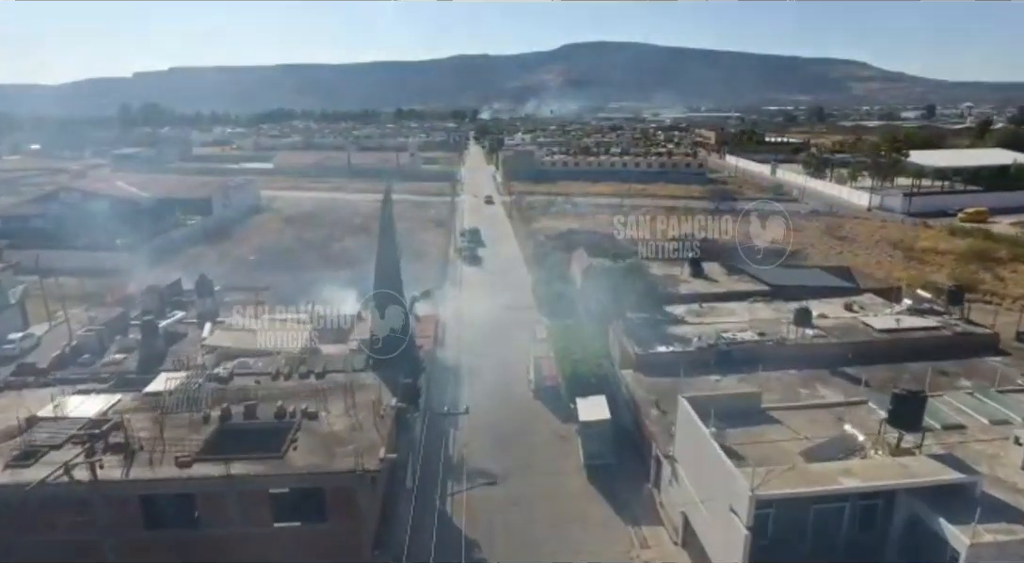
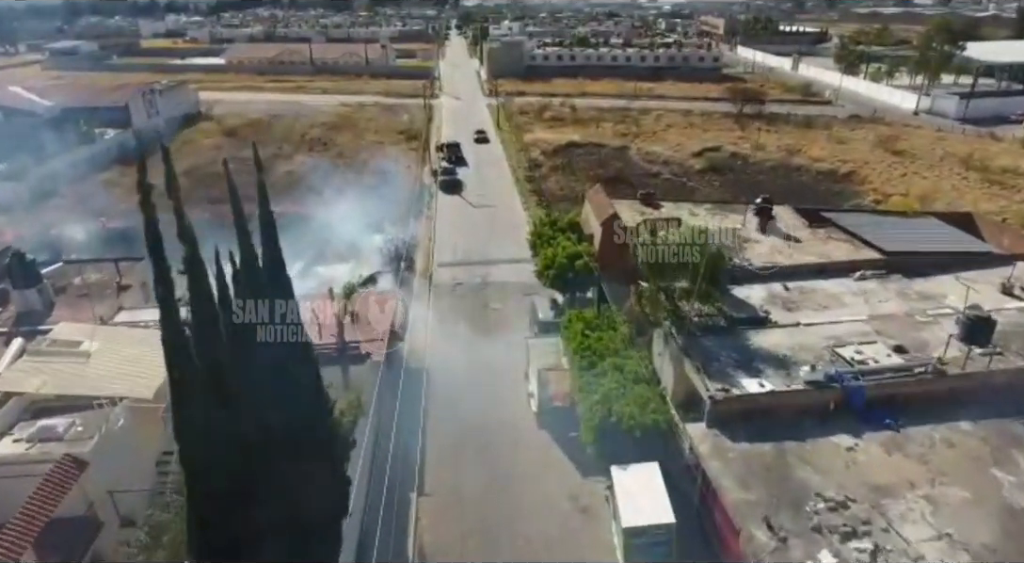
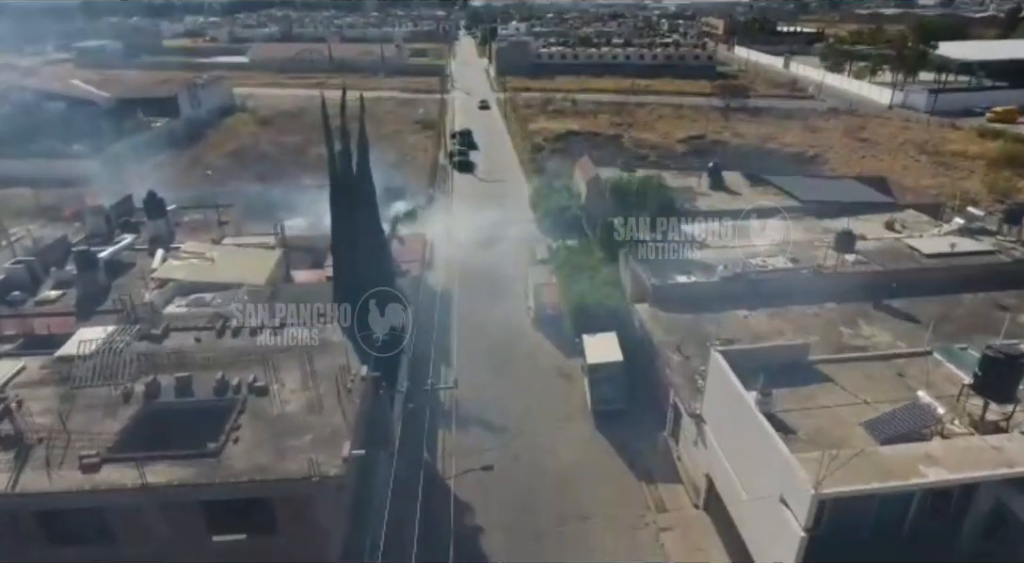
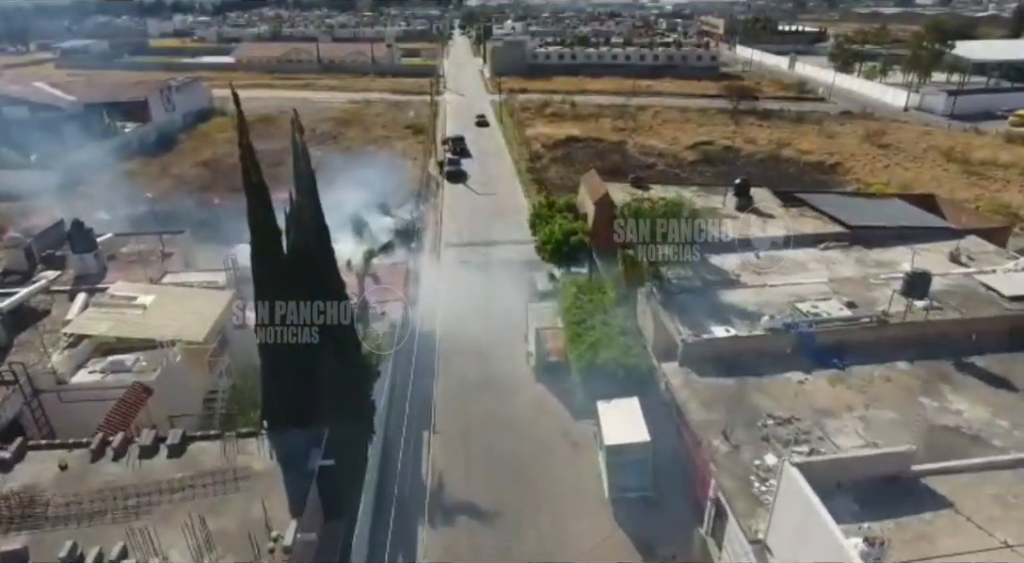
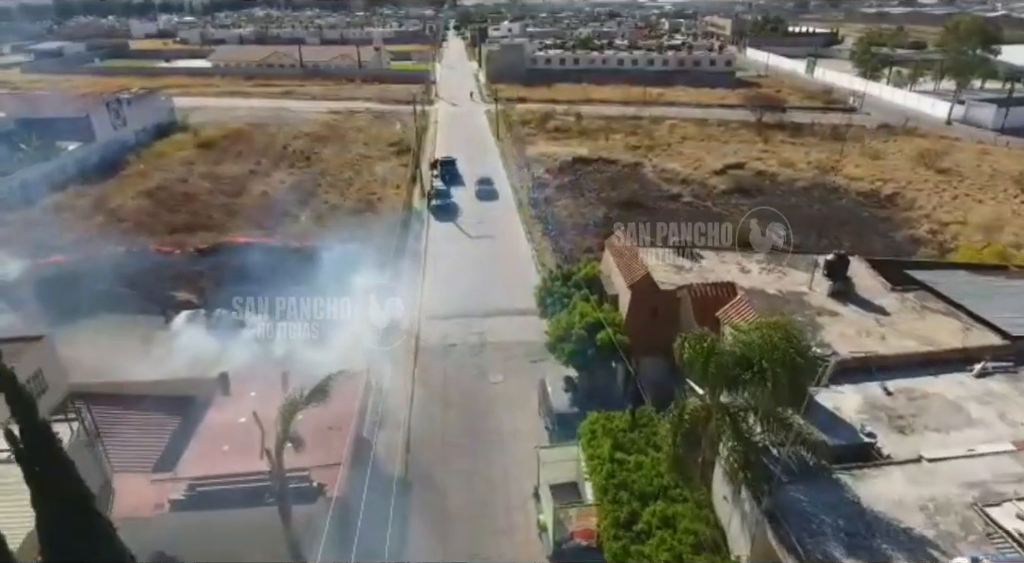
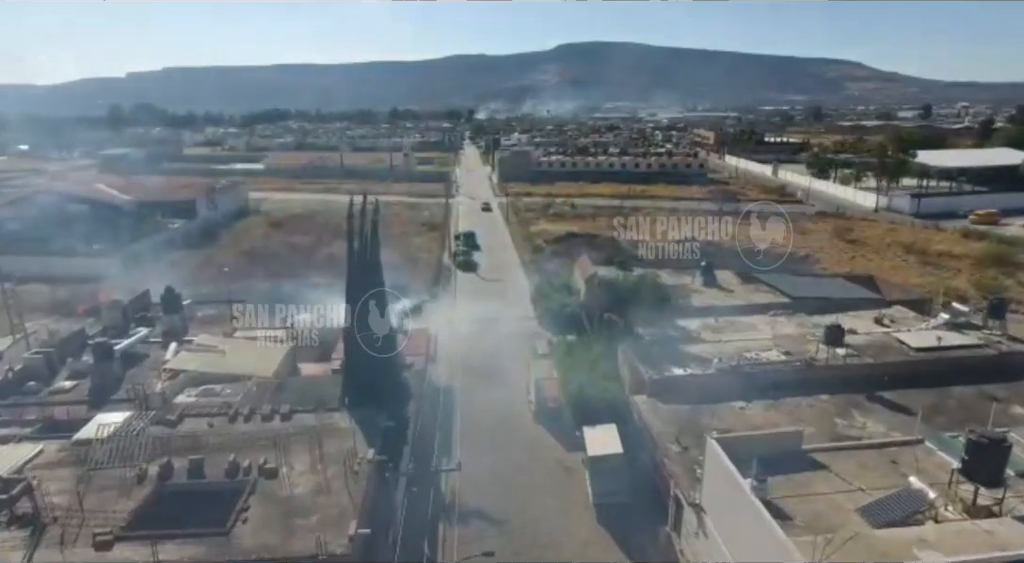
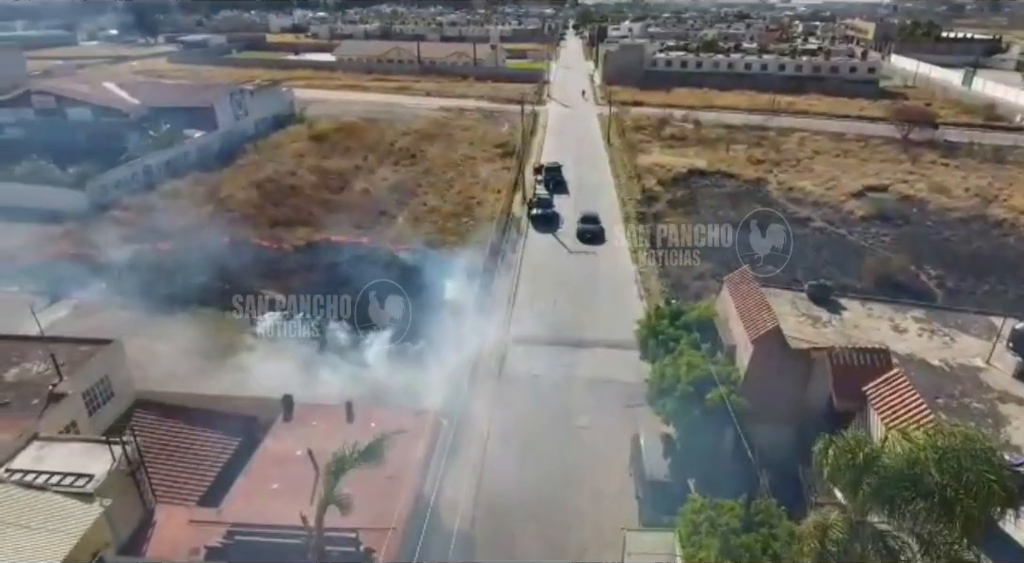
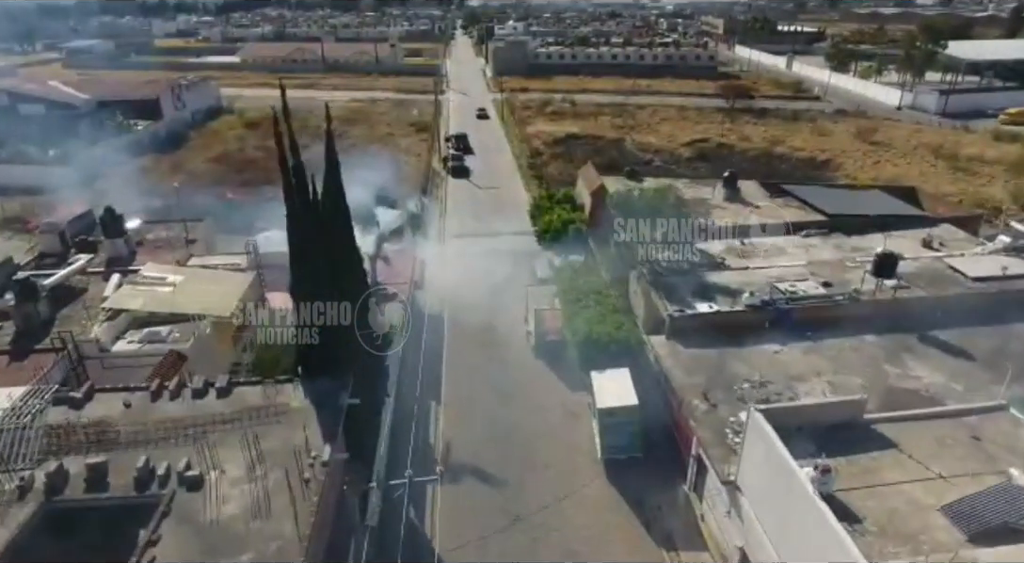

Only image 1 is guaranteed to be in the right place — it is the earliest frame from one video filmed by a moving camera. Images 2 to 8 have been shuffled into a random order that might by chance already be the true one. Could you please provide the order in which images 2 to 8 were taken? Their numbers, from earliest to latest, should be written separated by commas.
6, 3, 8, 4, 2, 5, 7
